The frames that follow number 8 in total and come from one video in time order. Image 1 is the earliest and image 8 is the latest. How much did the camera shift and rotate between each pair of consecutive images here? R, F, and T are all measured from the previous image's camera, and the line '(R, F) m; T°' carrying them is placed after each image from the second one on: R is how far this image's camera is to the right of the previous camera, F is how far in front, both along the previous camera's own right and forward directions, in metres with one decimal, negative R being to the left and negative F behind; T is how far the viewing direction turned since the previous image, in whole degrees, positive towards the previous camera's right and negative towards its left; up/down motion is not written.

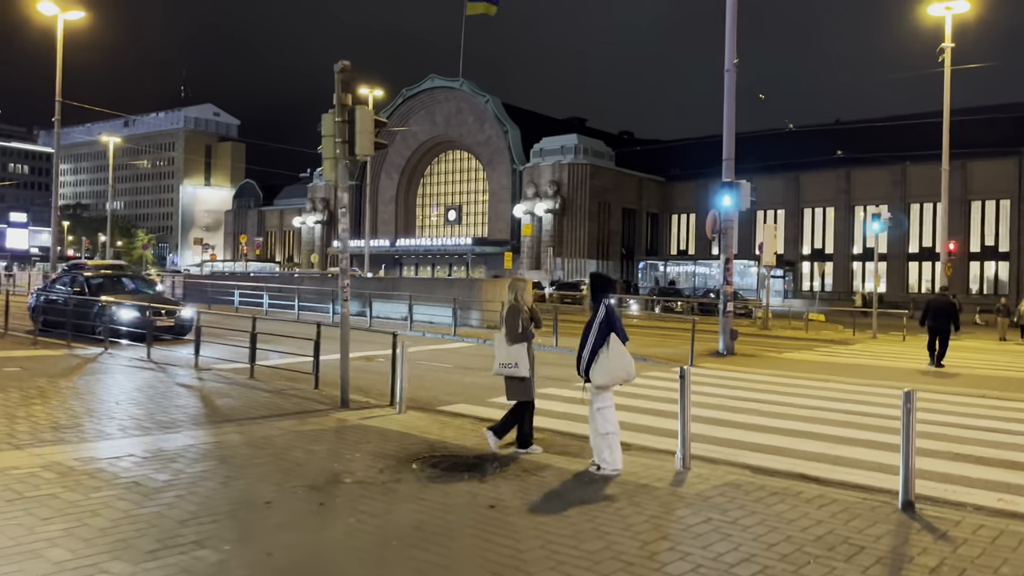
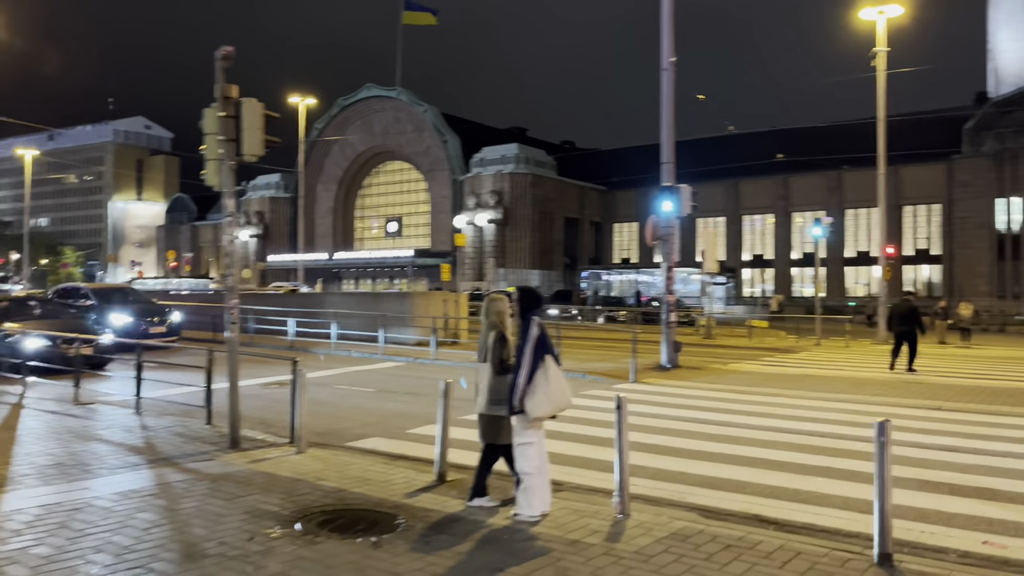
(+0.3, +1.1) m; +4°
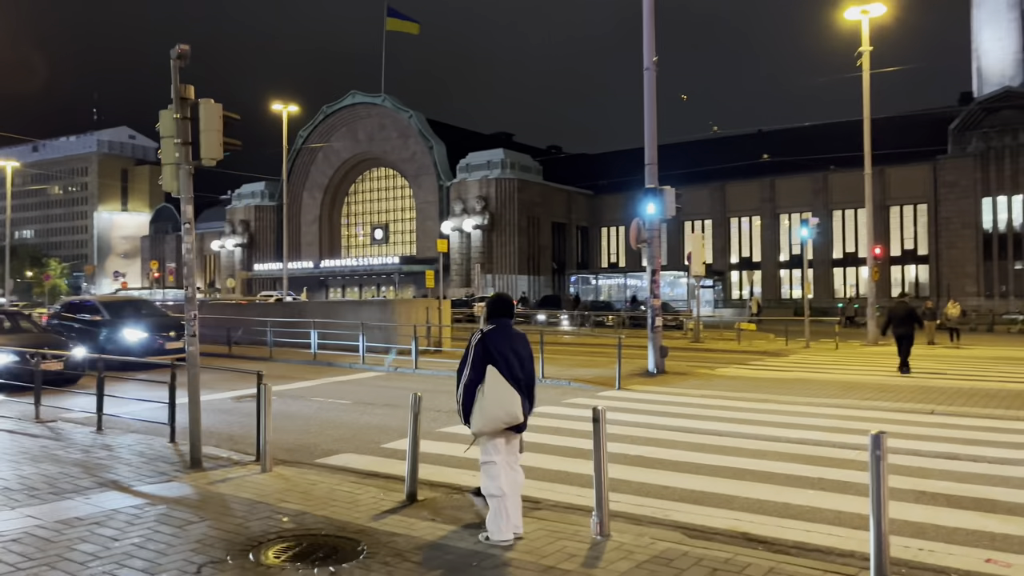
(+0.2, +0.4) m; +1°
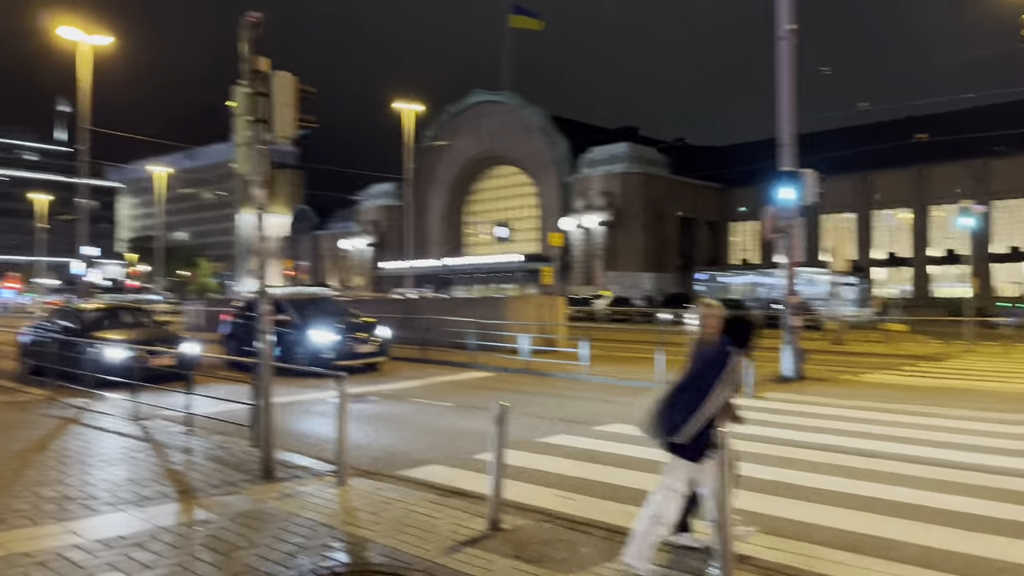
(+0.2, +1.1) m; -9°
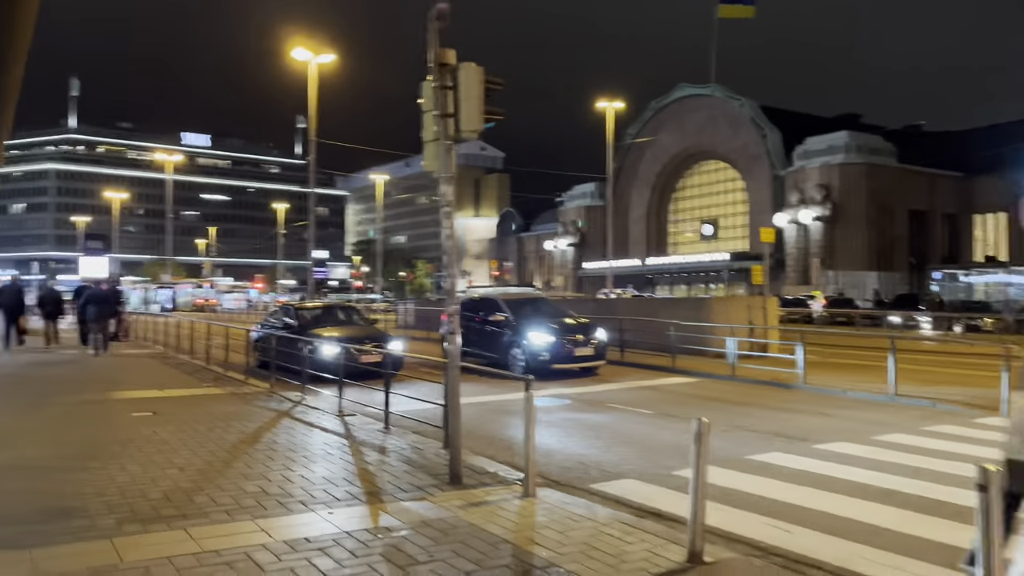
(0.0, +0.6) m; -14°
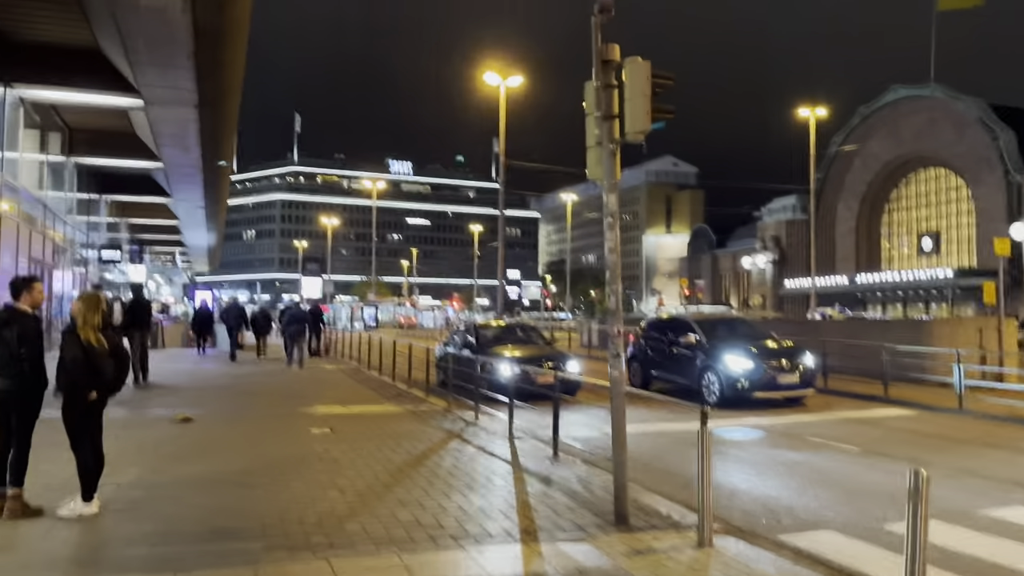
(+0.2, +0.6) m; -14°
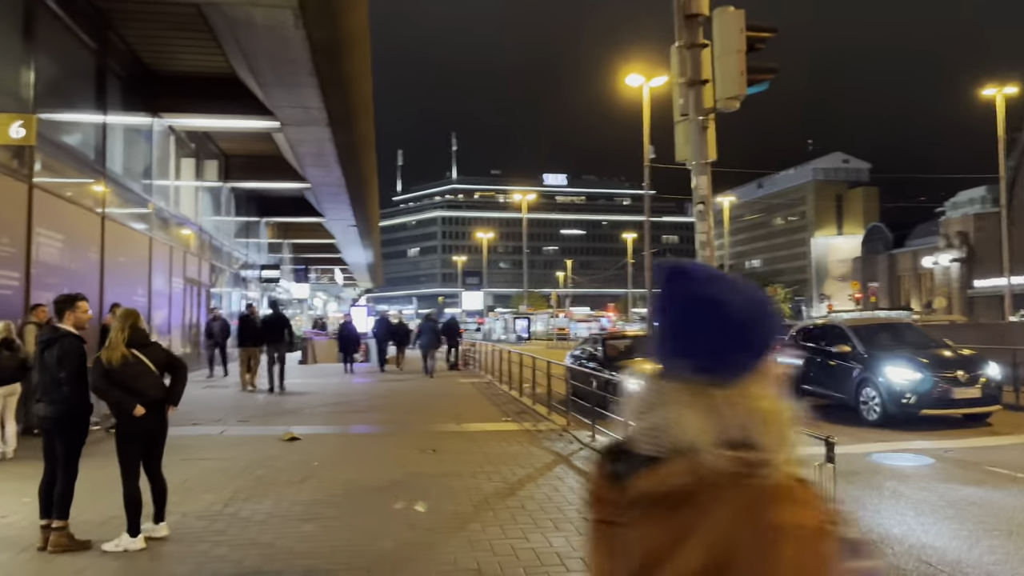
(+0.6, +1.0) m; -11°
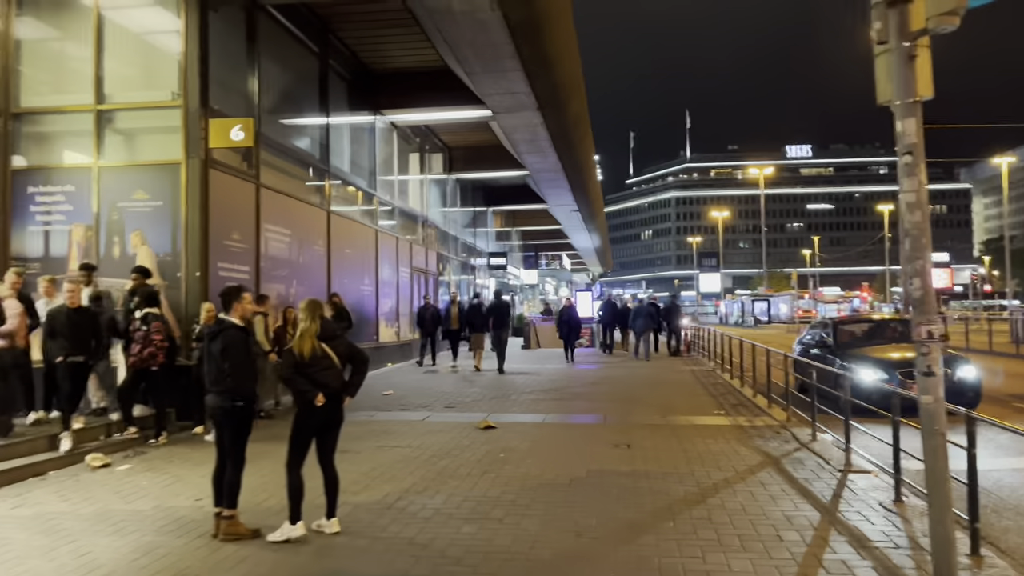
(+0.5, +0.7) m; -17°
